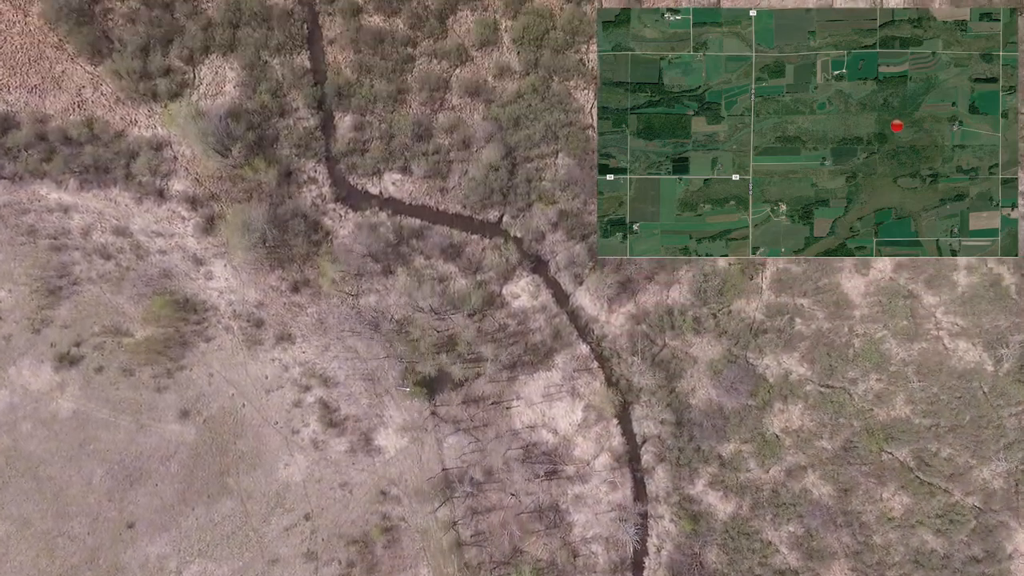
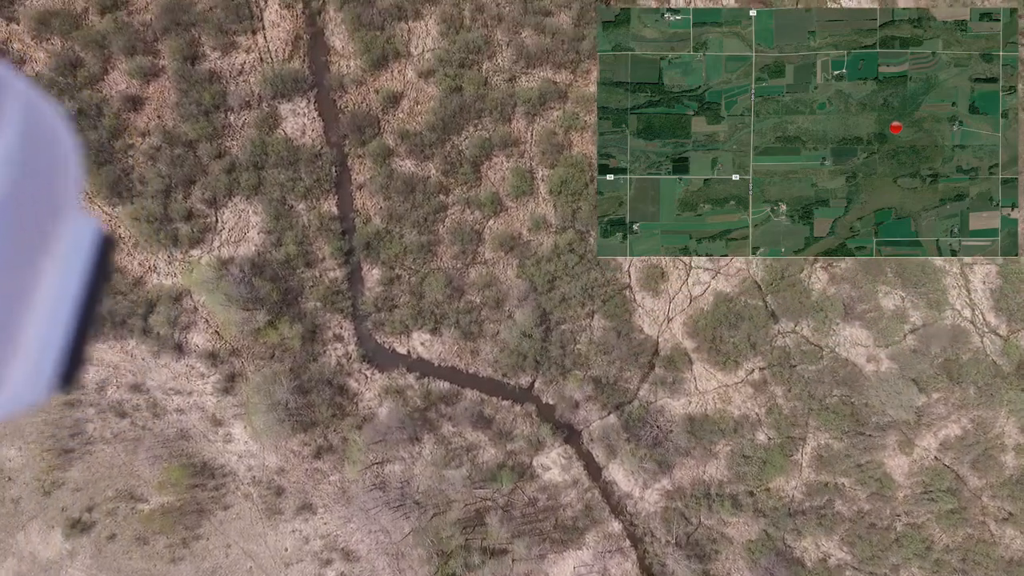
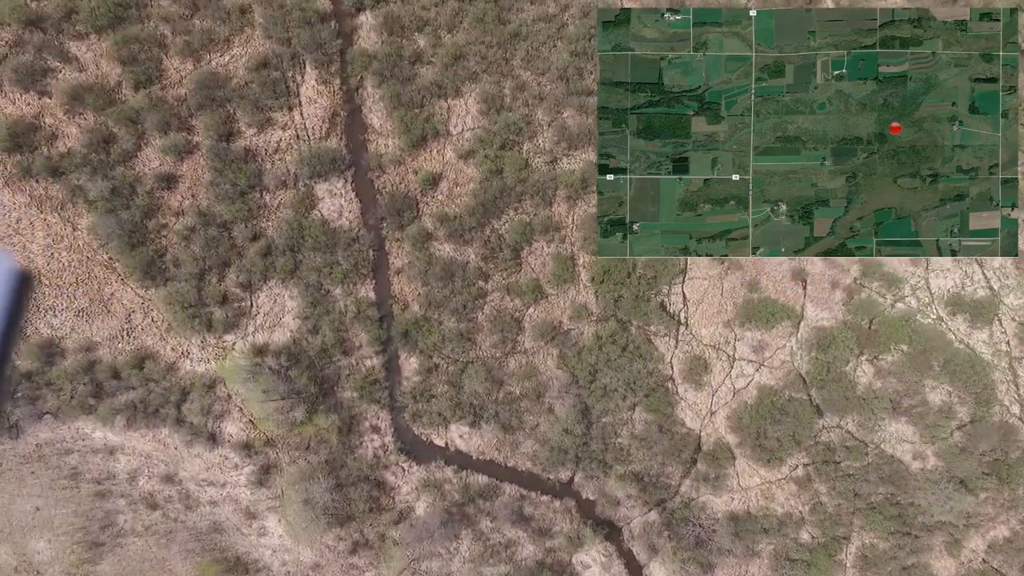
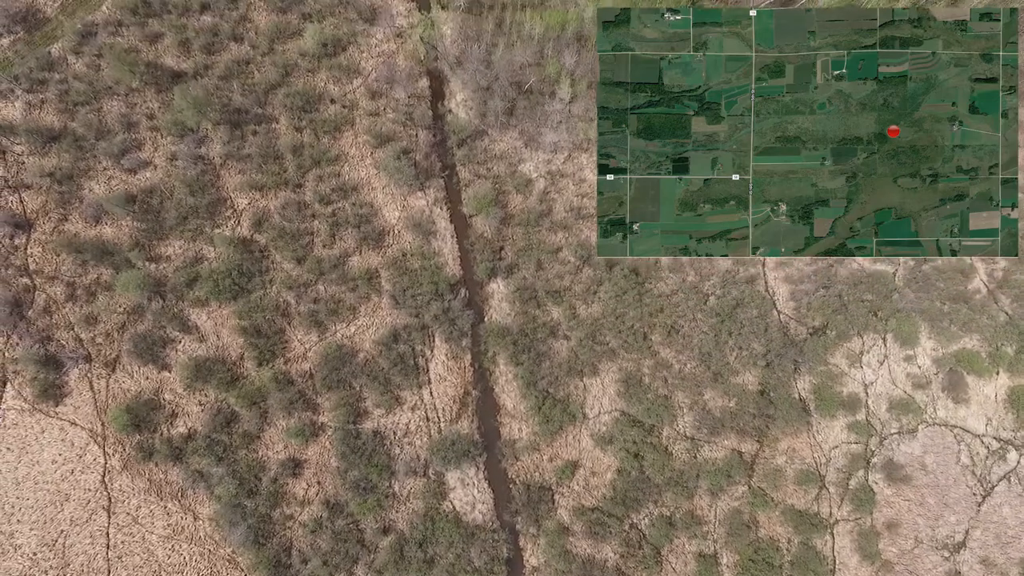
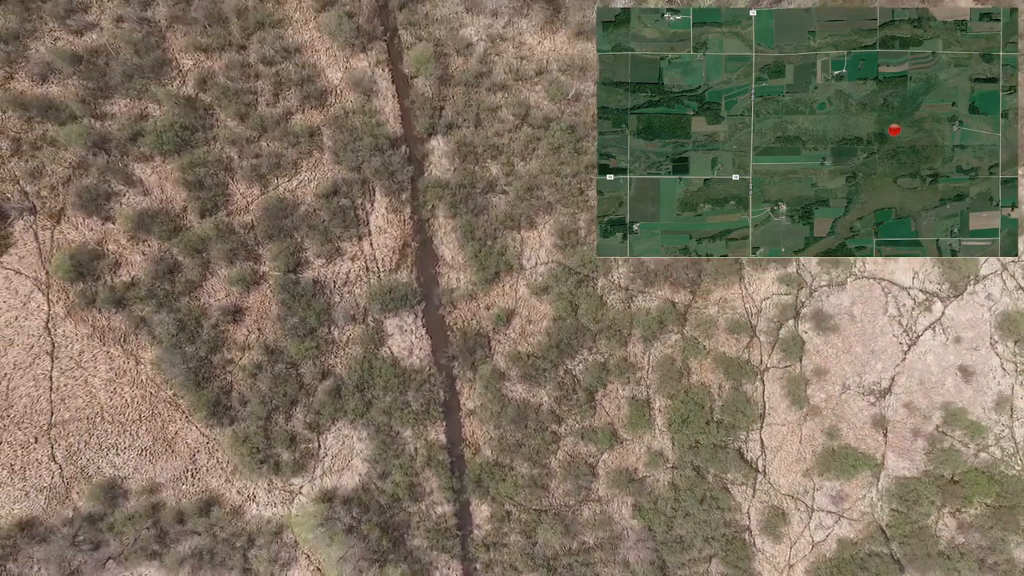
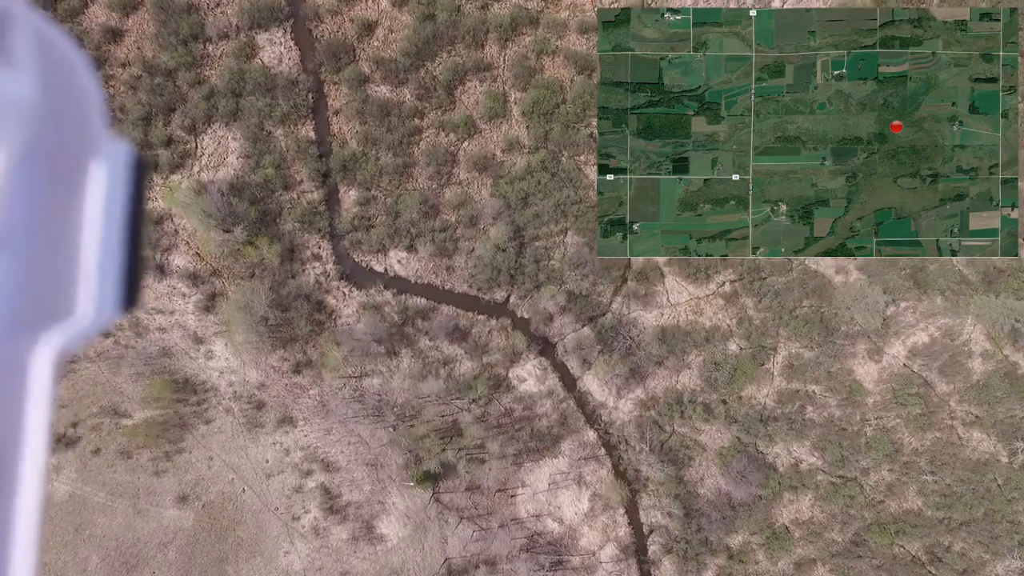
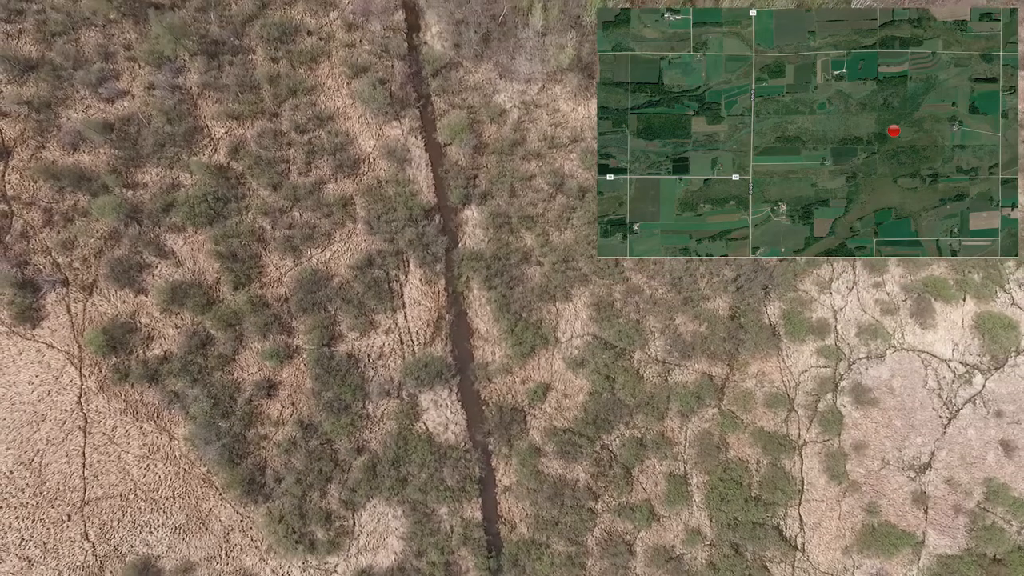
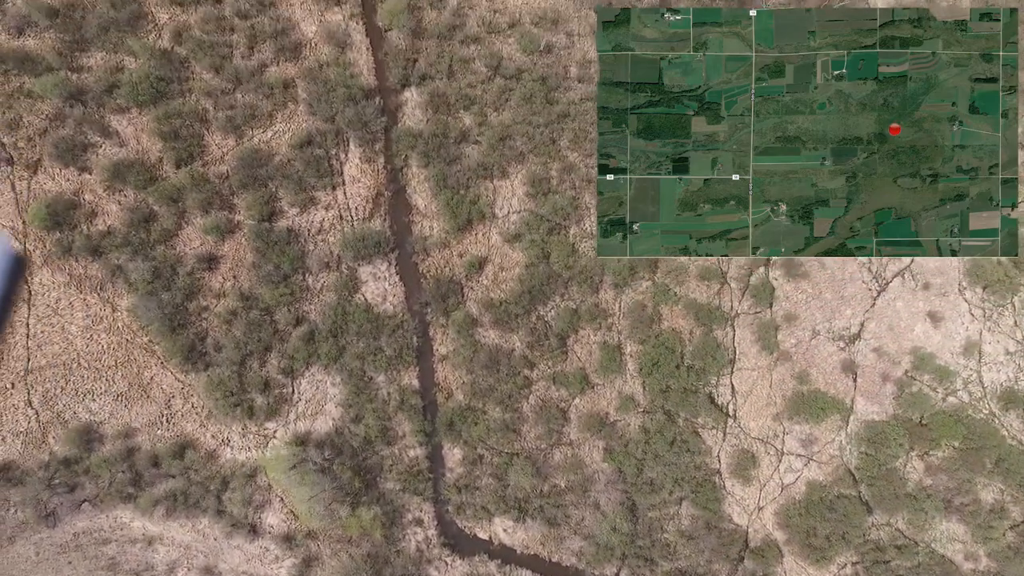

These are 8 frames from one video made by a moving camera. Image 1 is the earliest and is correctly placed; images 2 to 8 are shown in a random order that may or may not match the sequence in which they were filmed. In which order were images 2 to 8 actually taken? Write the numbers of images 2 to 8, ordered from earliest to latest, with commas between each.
6, 2, 3, 8, 5, 7, 4
